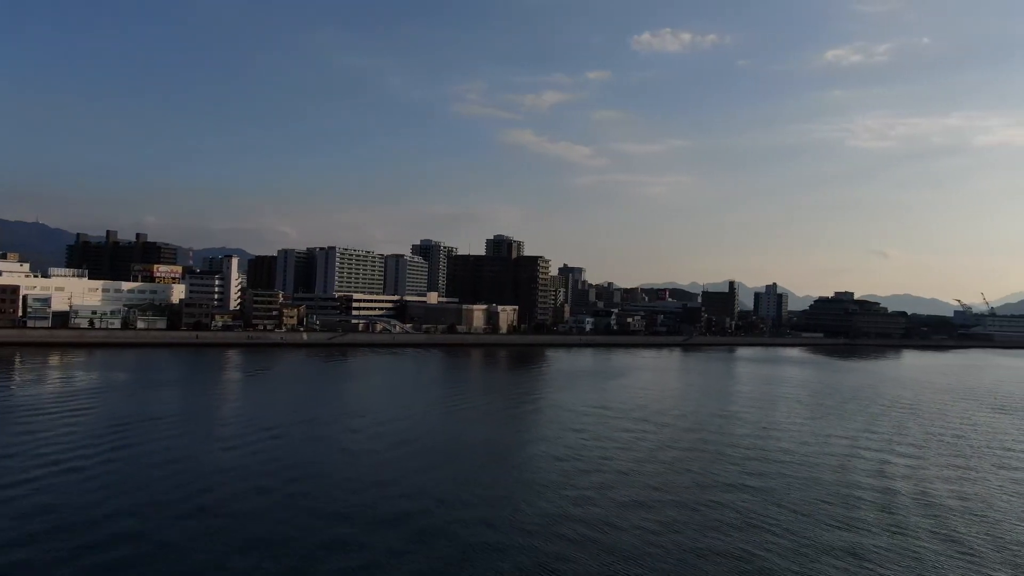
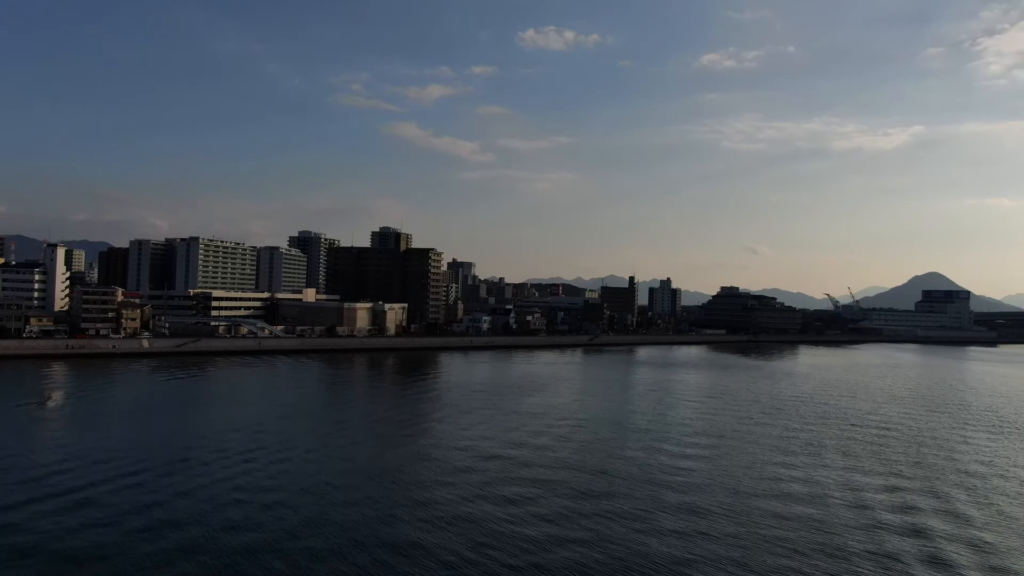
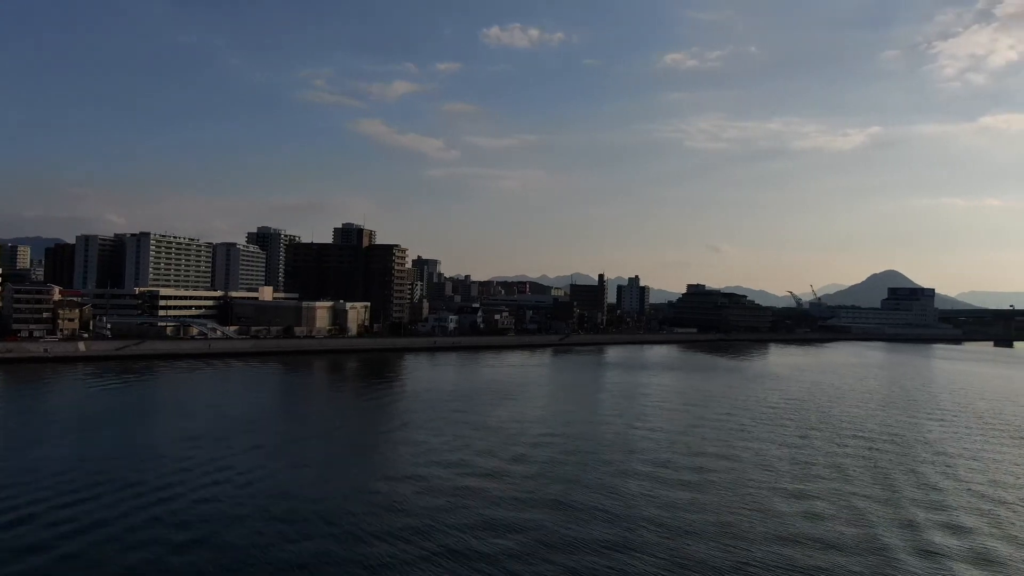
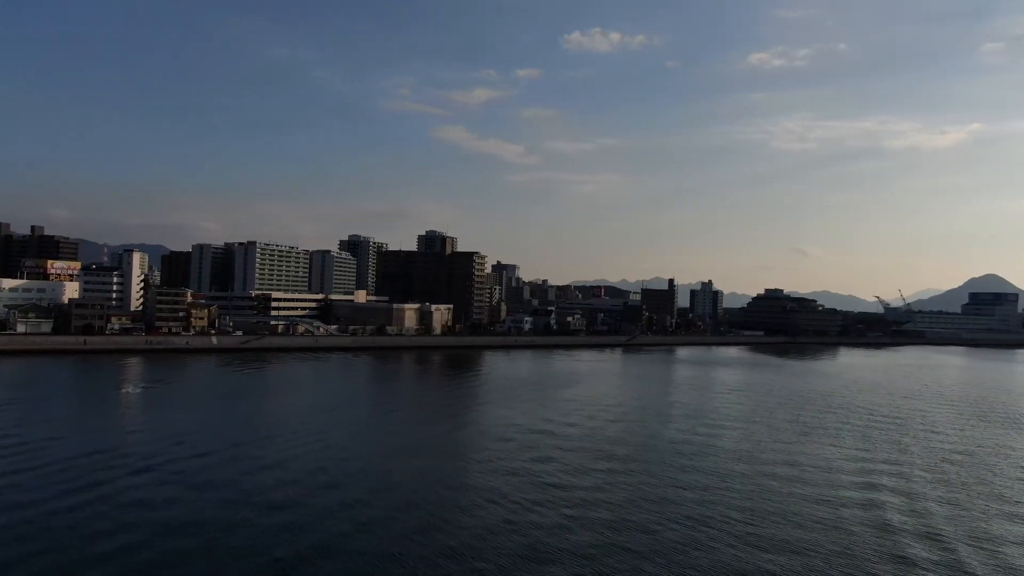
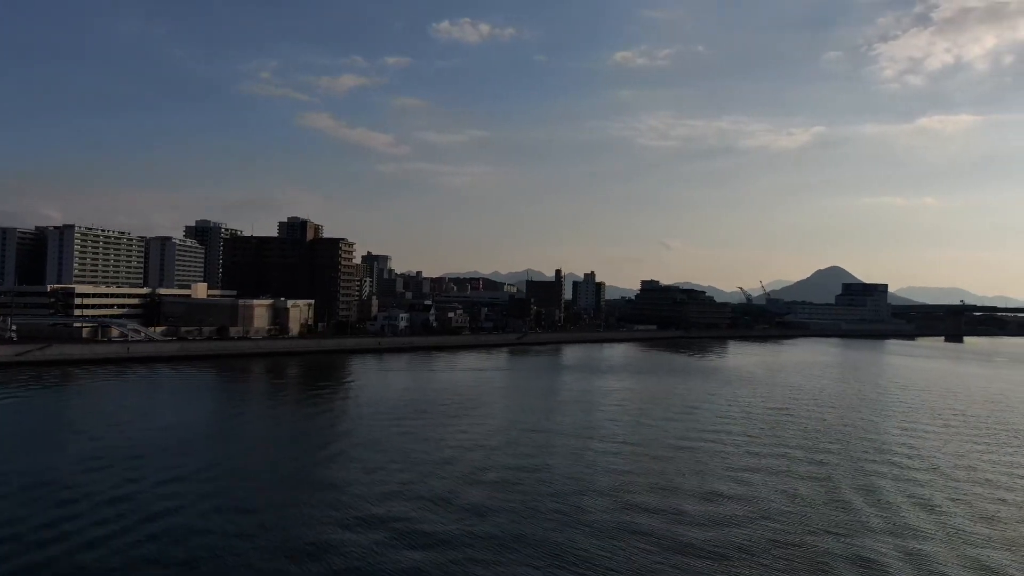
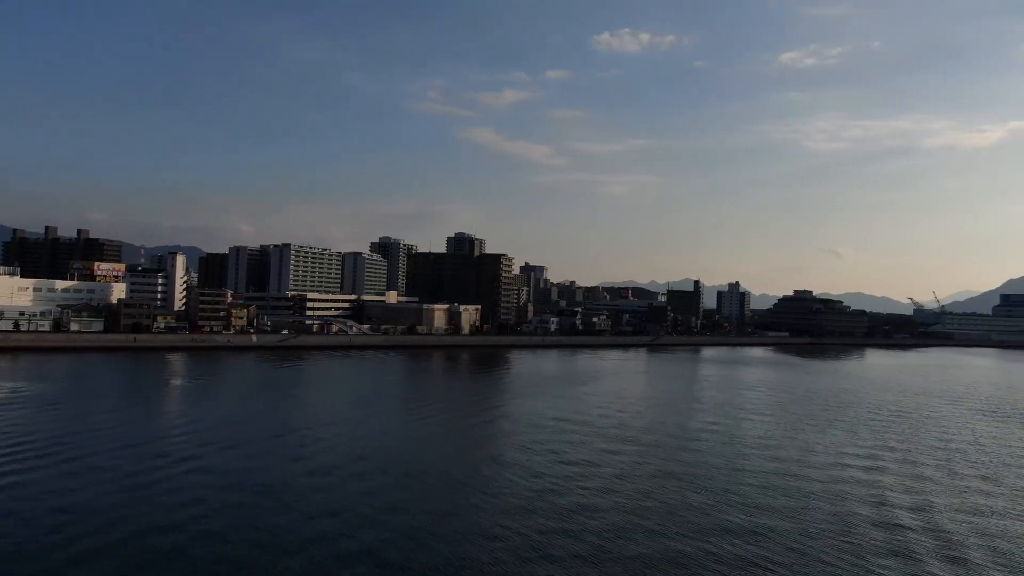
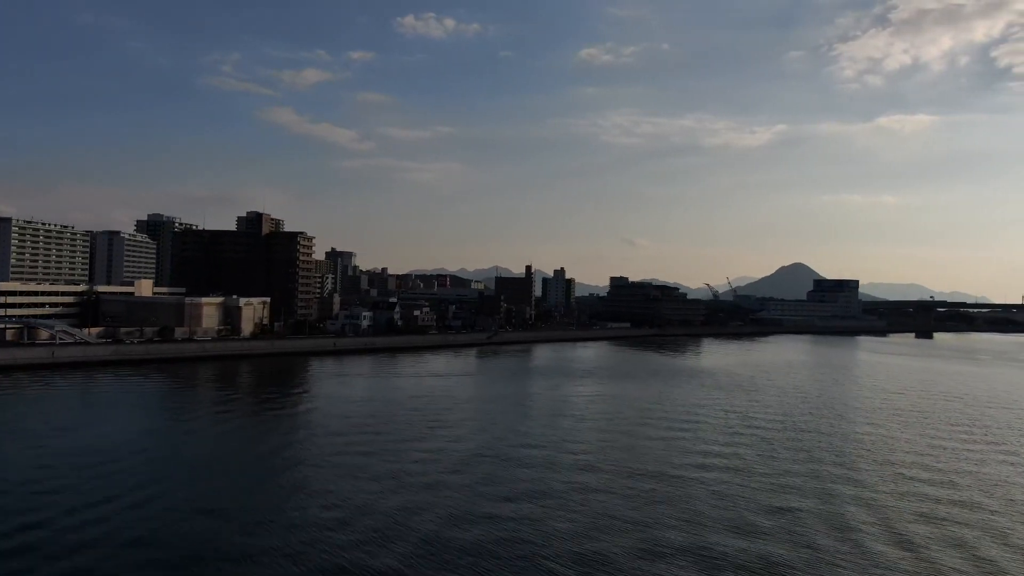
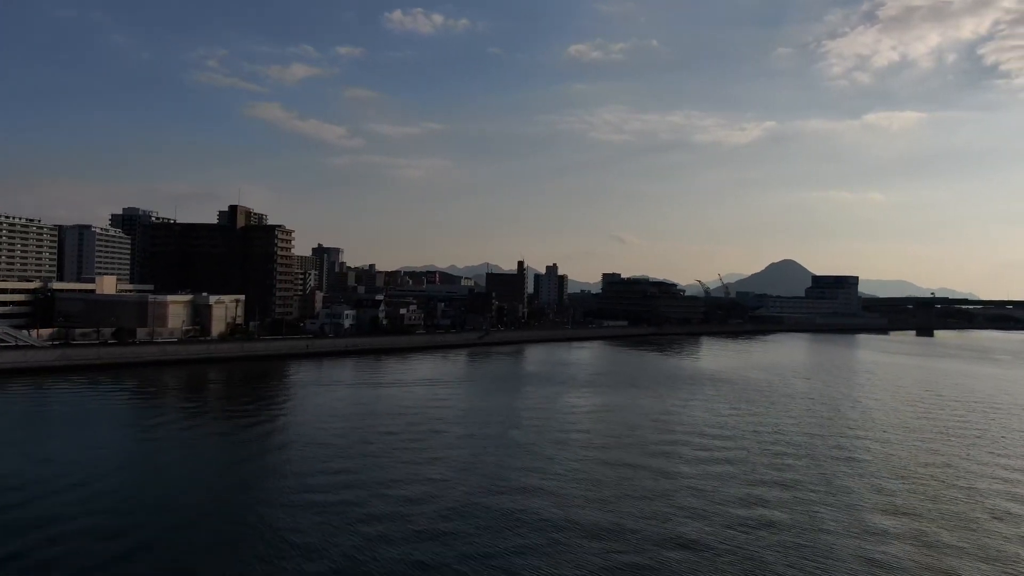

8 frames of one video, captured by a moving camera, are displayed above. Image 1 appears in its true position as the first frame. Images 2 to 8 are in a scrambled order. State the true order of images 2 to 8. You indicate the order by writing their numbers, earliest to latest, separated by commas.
6, 4, 2, 3, 5, 7, 8
